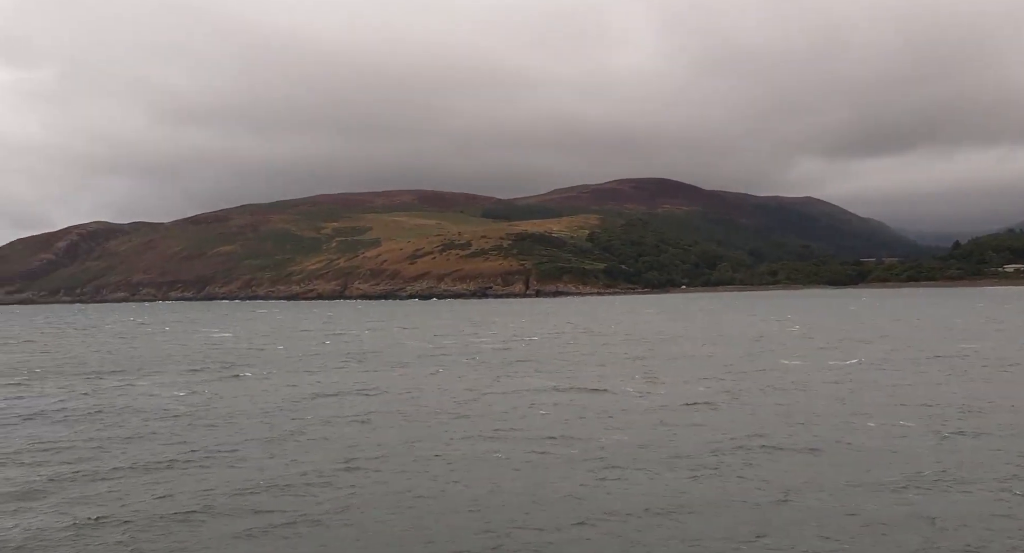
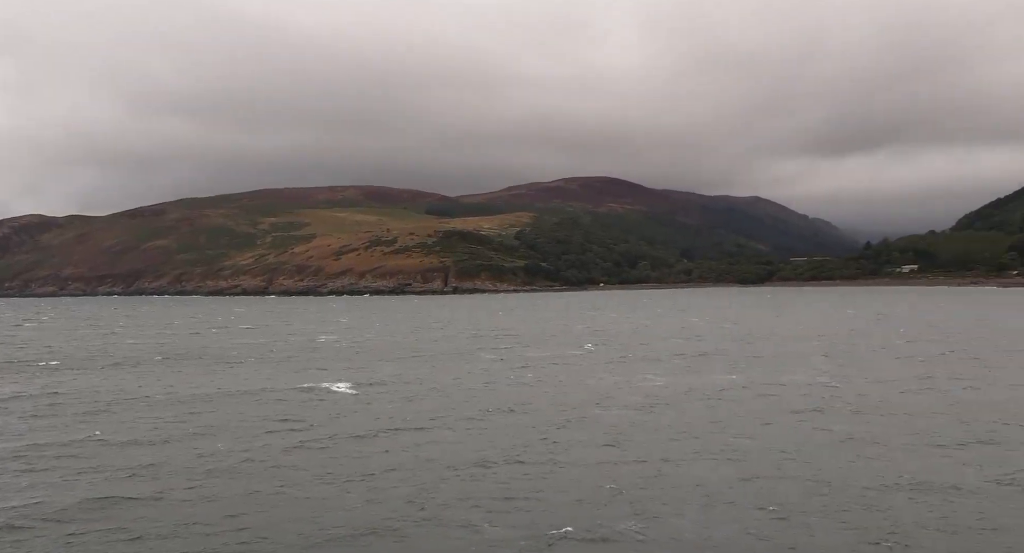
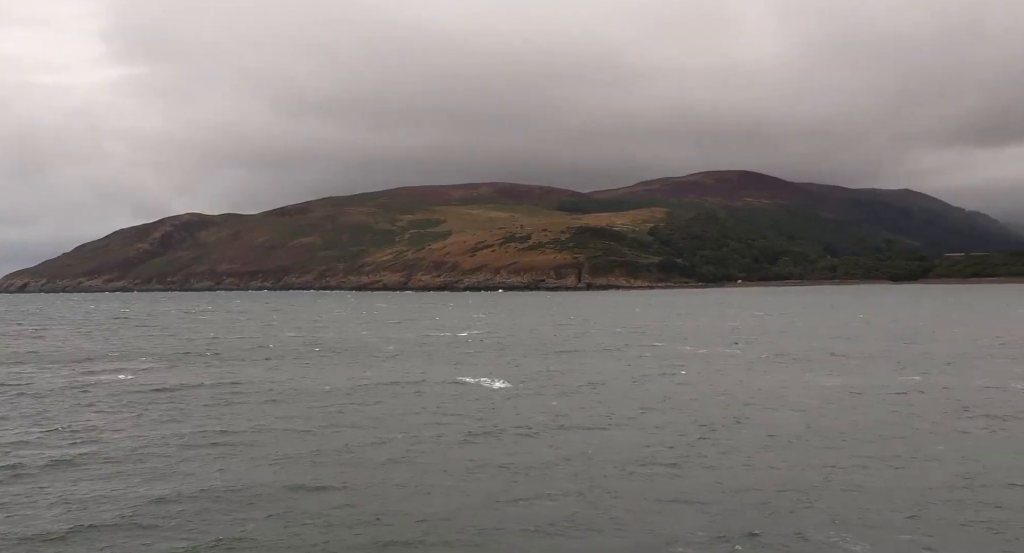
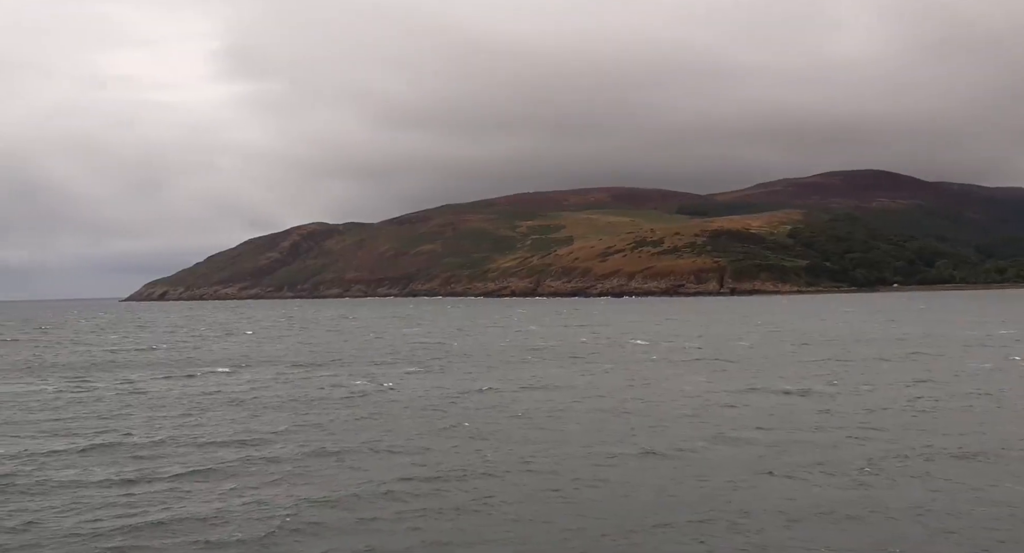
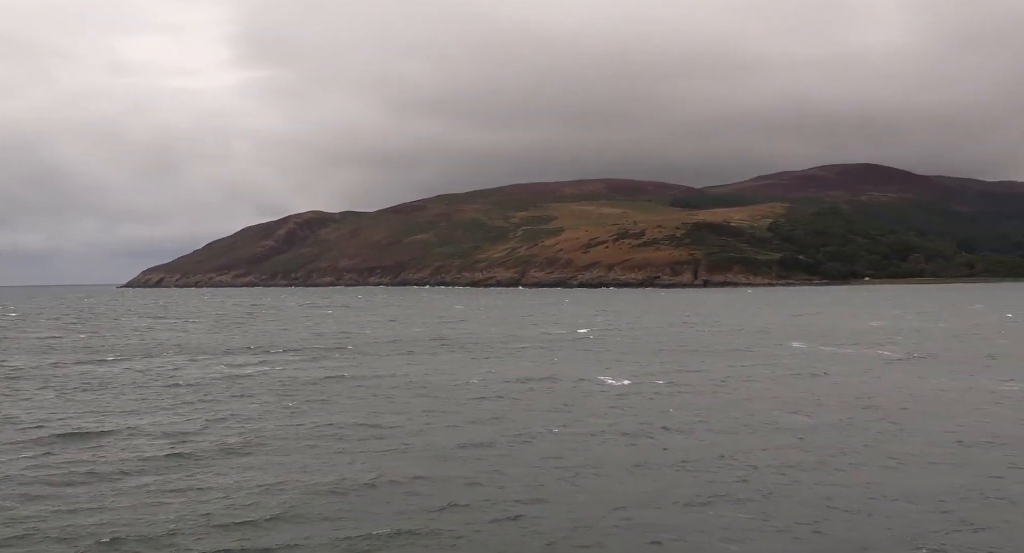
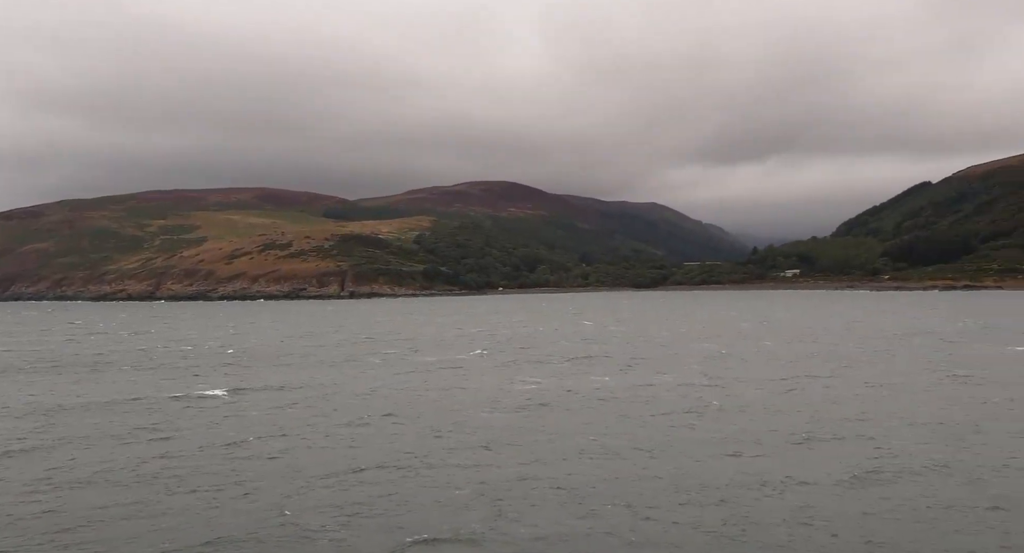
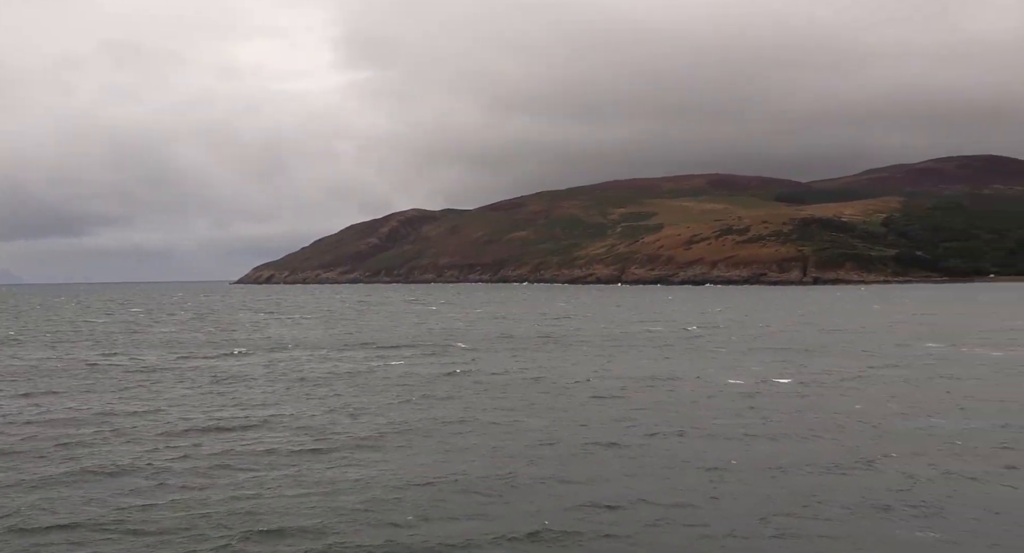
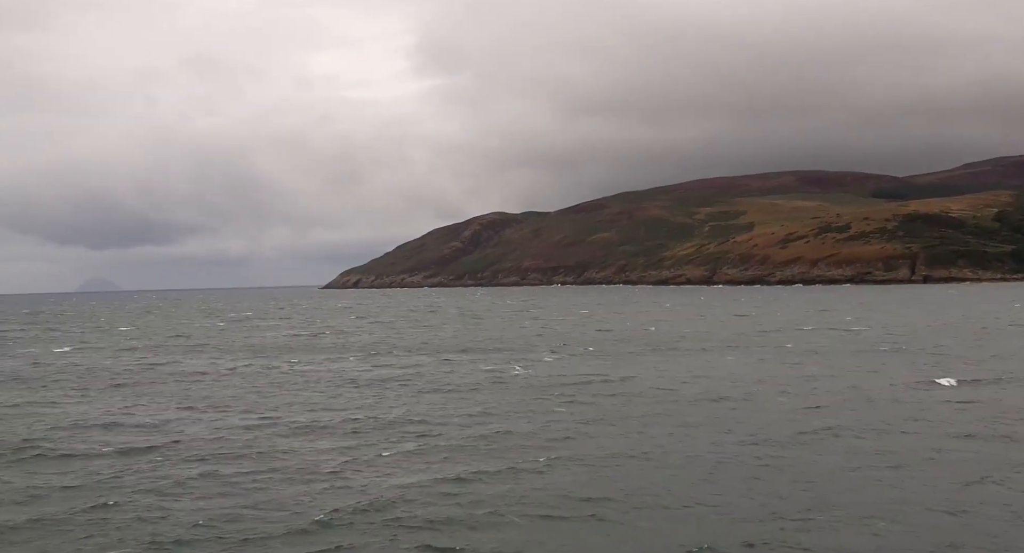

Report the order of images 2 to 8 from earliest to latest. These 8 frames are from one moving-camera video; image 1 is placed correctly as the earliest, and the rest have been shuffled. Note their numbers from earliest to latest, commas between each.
4, 8, 7, 5, 3, 2, 6
